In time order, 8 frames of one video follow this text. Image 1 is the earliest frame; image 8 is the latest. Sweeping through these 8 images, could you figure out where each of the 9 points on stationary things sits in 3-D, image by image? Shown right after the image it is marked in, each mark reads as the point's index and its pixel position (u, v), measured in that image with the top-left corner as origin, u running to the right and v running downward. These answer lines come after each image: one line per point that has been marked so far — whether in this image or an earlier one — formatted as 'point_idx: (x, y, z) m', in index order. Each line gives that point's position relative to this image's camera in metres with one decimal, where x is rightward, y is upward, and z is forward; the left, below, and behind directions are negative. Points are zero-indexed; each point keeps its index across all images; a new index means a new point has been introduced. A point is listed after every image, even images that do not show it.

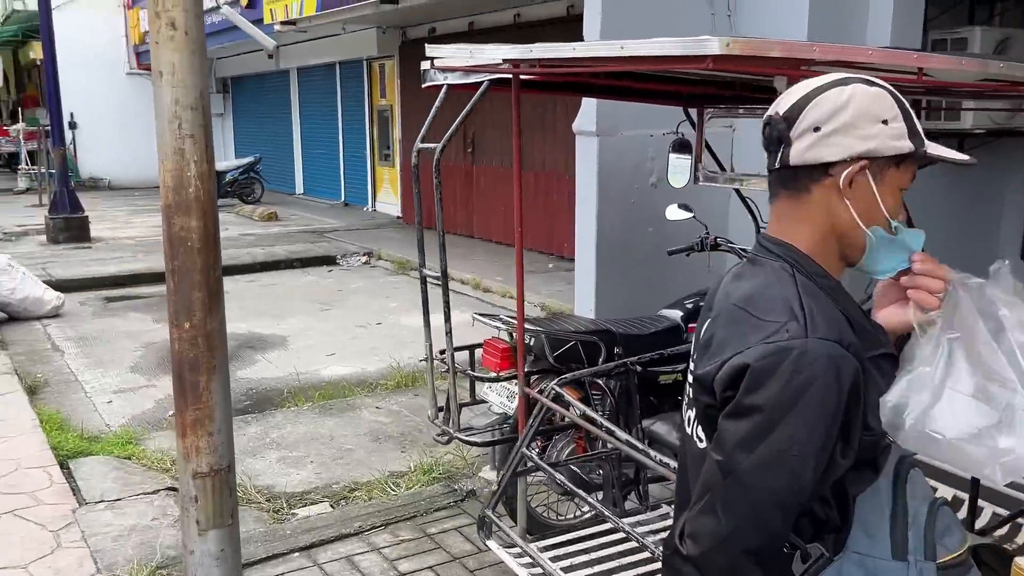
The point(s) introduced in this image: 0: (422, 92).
0: (-1.2, +2.5, +10.7) m
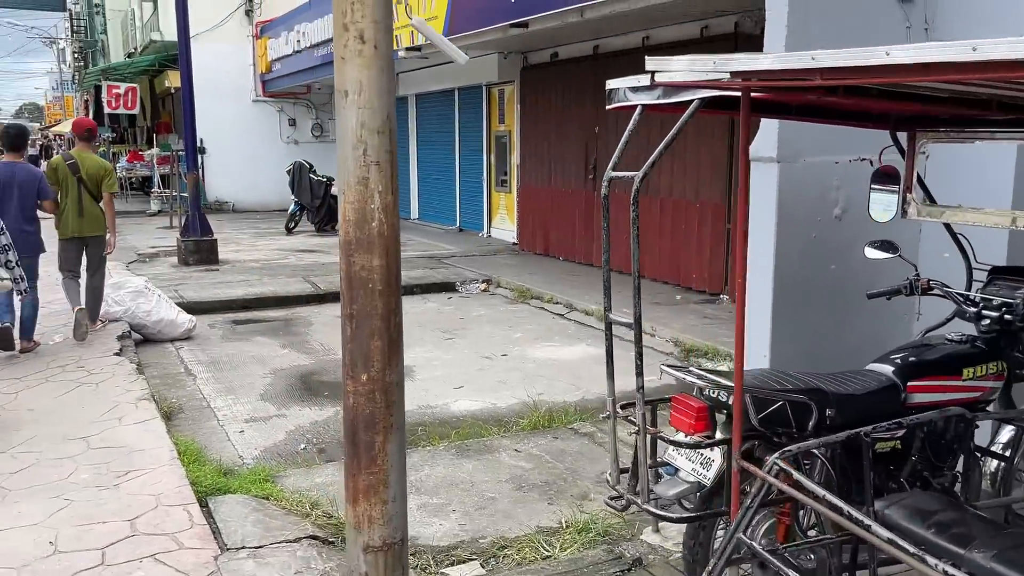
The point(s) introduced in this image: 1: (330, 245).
0: (+0.4, +2.1, +10.5) m
1: (-2.5, +0.6, +11.4) m
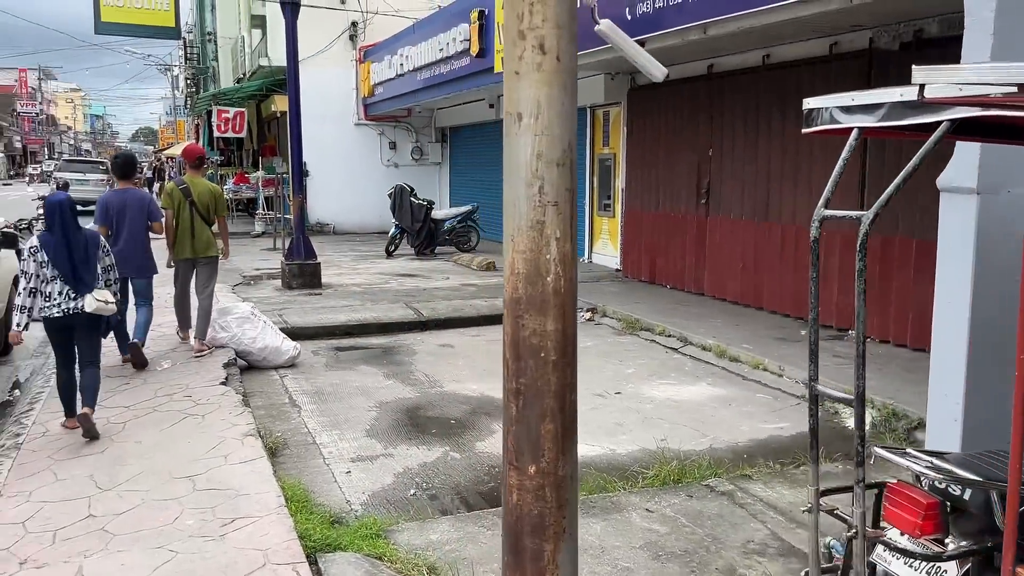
0: (+1.6, +1.8, +10.1) m
1: (-1.1, +0.2, +11.3) m
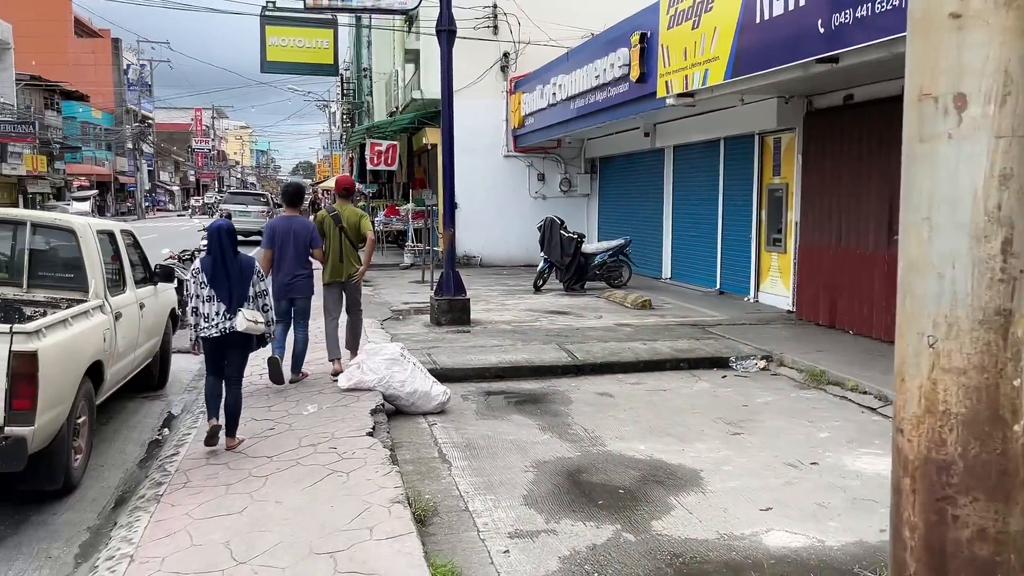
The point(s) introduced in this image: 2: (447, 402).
0: (+3.4, +1.3, +9.1) m
1: (+0.9, -0.2, +10.7) m
2: (-0.5, -0.8, +6.3) m
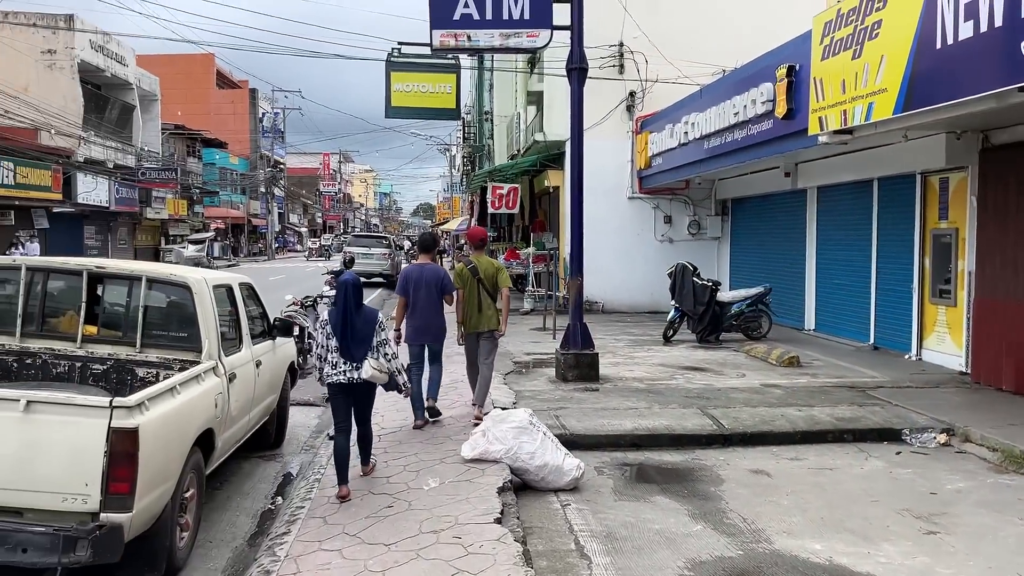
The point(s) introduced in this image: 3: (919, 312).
0: (+4.7, +0.7, +8.0) m
1: (+2.4, -0.9, +9.8) m
2: (+0.5, -1.3, +5.6) m
3: (+4.8, -0.3, +10.0) m
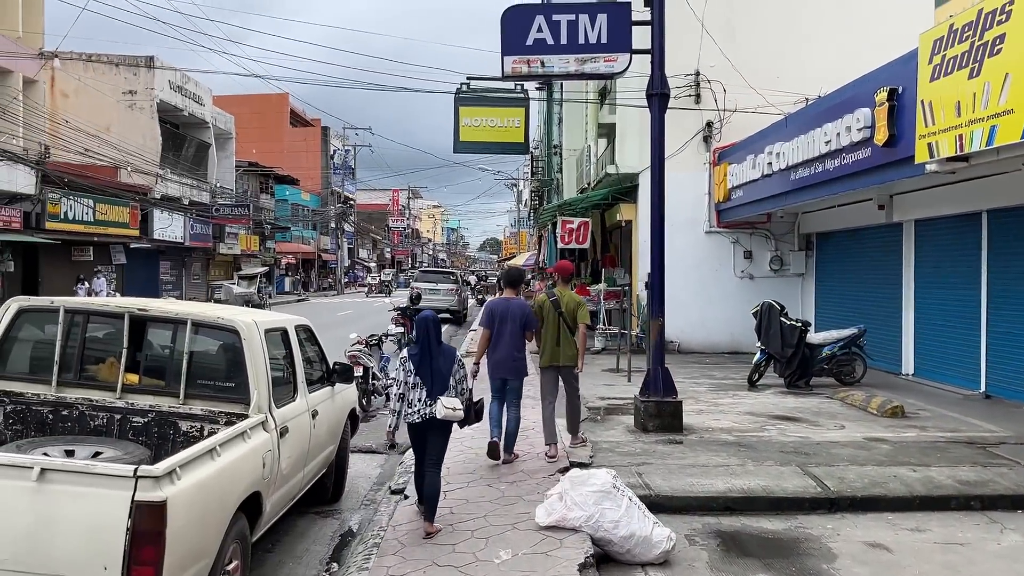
0: (+5.4, +0.4, +7.0) m
1: (+3.2, -1.3, +9.0) m
2: (+0.9, -1.5, +4.9) m
3: (+5.6, -0.8, +9.0) m
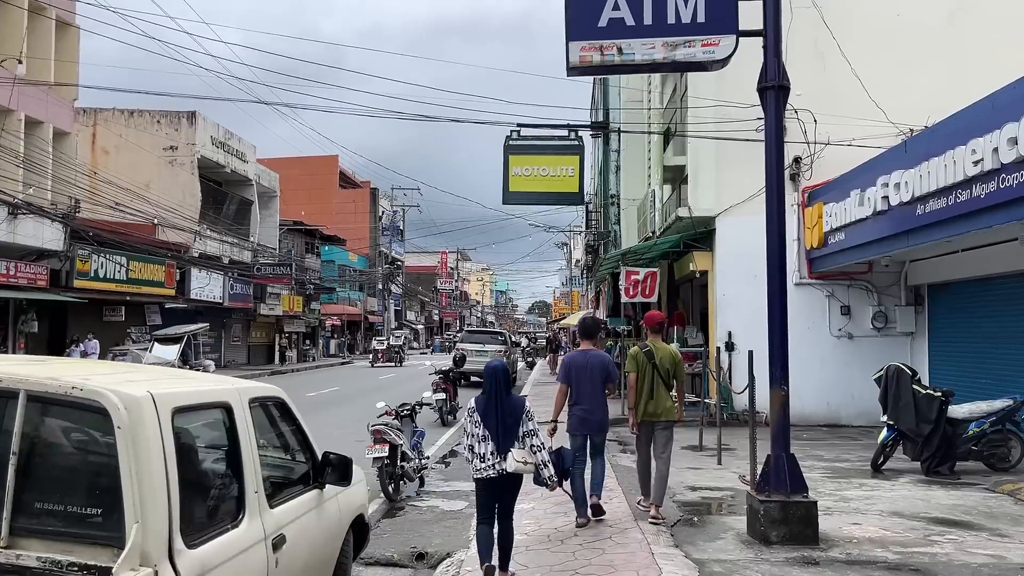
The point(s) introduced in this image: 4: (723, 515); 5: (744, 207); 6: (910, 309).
0: (+5.8, 0.0, +4.8) m
1: (+3.8, -1.8, +6.7) m
2: (+1.2, -1.7, +2.8) m
3: (+6.1, -1.2, +6.6) m
4: (+1.7, -1.8, +6.6) m
5: (+3.7, +1.3, +13.3) m
6: (+6.1, -0.3, +13.0) m
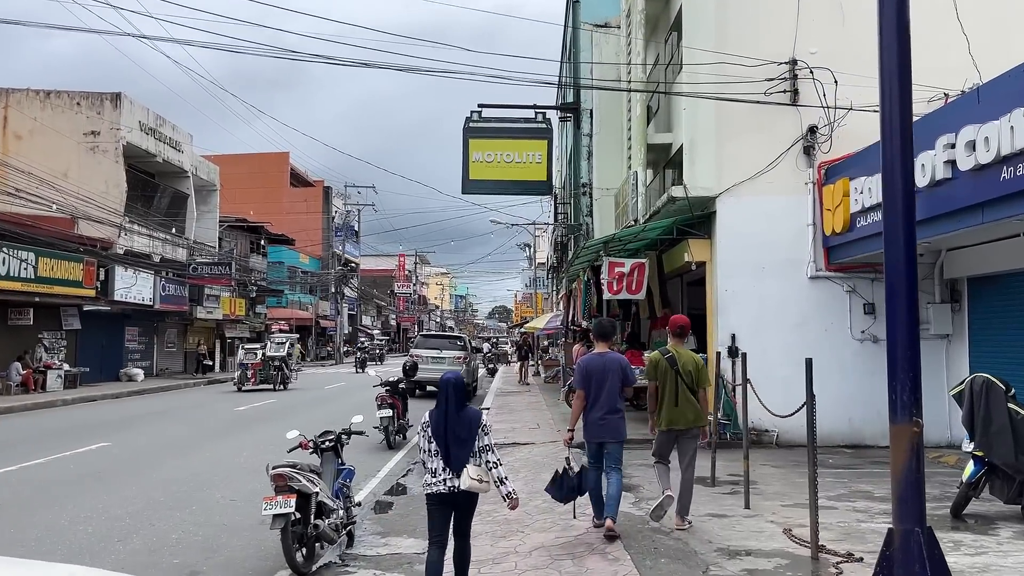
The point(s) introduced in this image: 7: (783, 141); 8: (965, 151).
0: (+5.7, +0.2, +2.7) m
1: (+3.6, -1.7, +4.5) m
2: (+1.2, -1.5, +0.5) m
3: (+5.9, -1.1, +4.5) m
4: (+1.5, -1.7, +4.4) m
5: (+3.2, +1.4, +11.1) m
6: (+5.6, -0.2, +10.9) m
7: (+3.6, +1.9, +11.1) m
8: (+4.1, +1.2, +7.8) m
